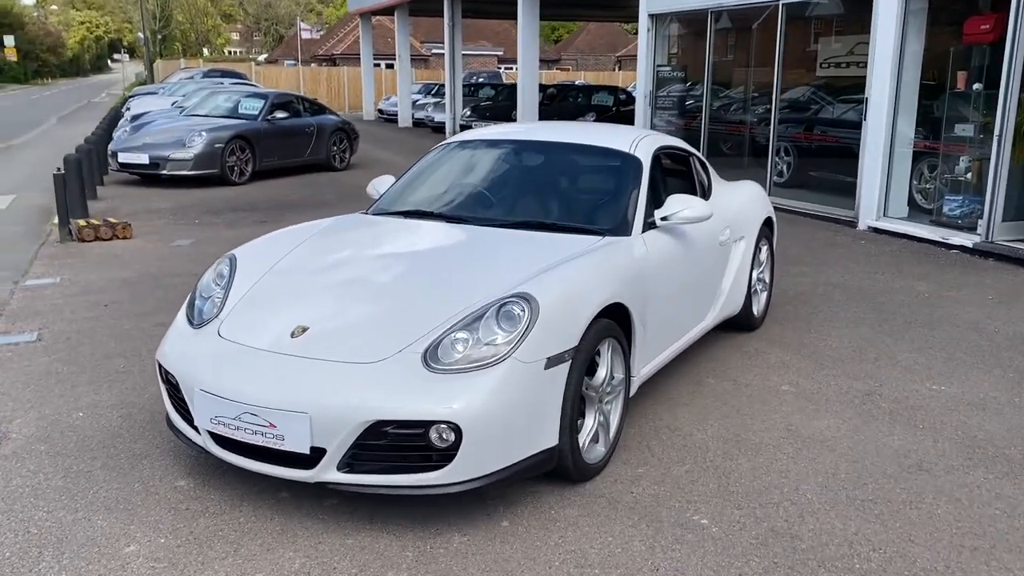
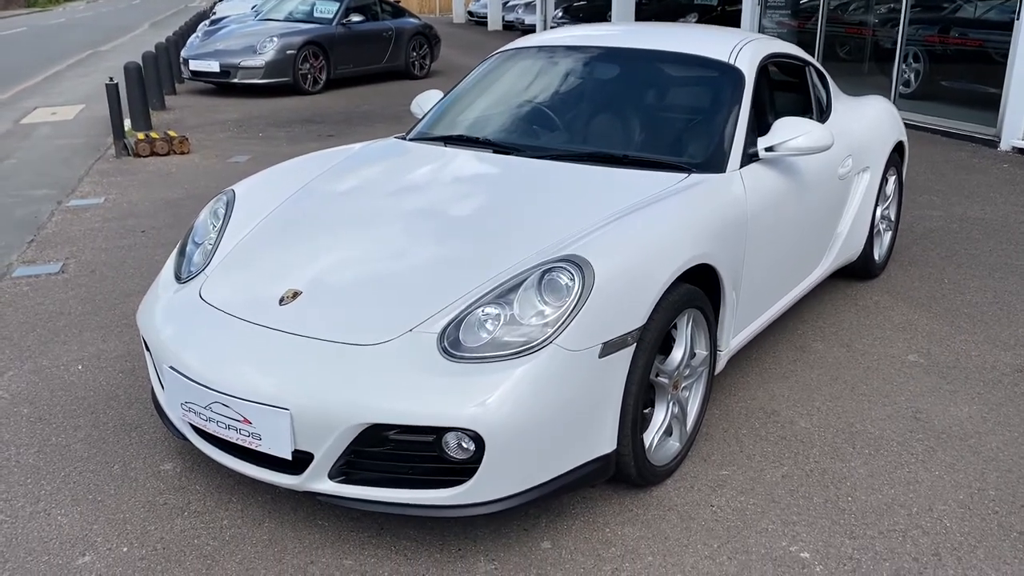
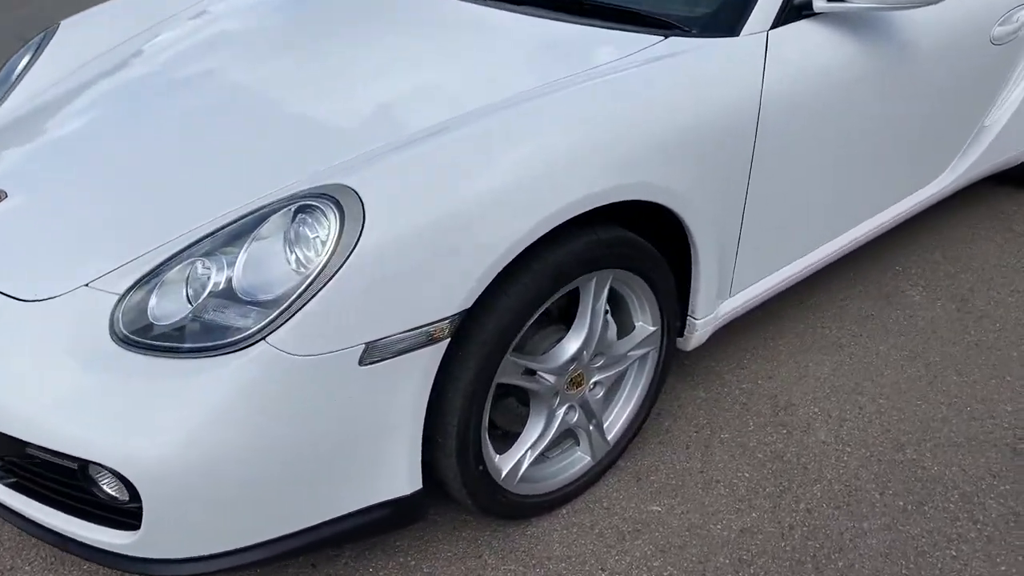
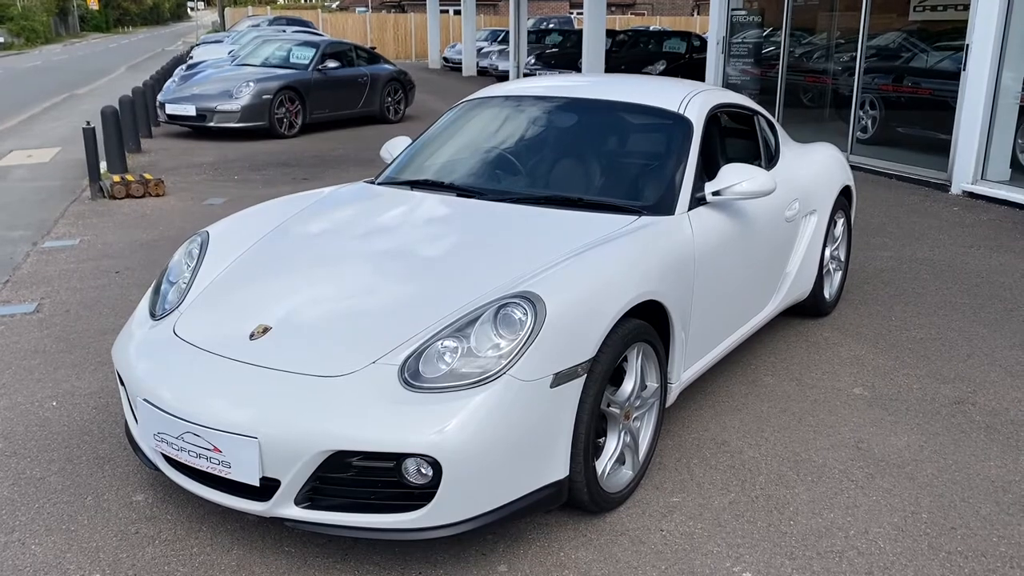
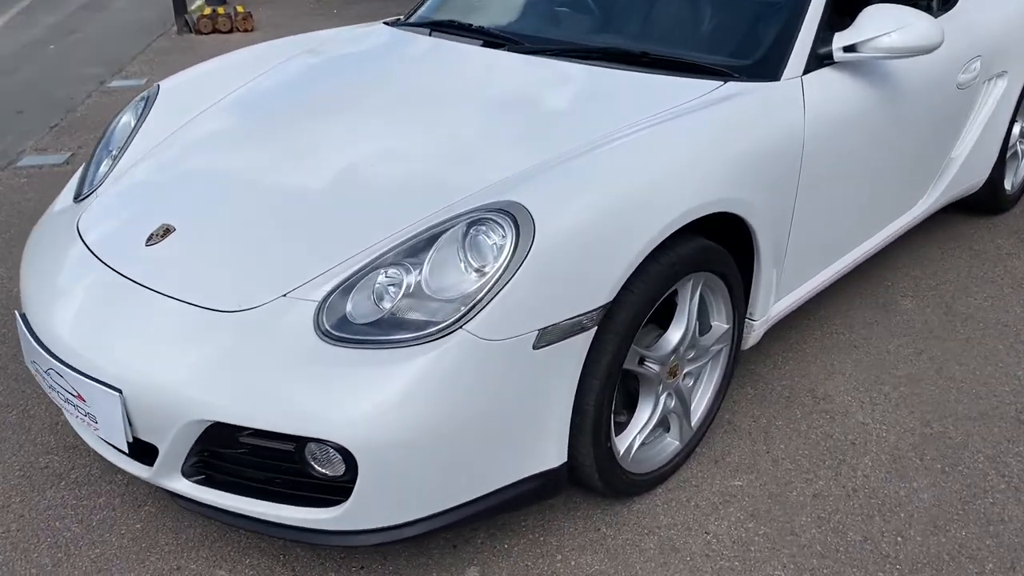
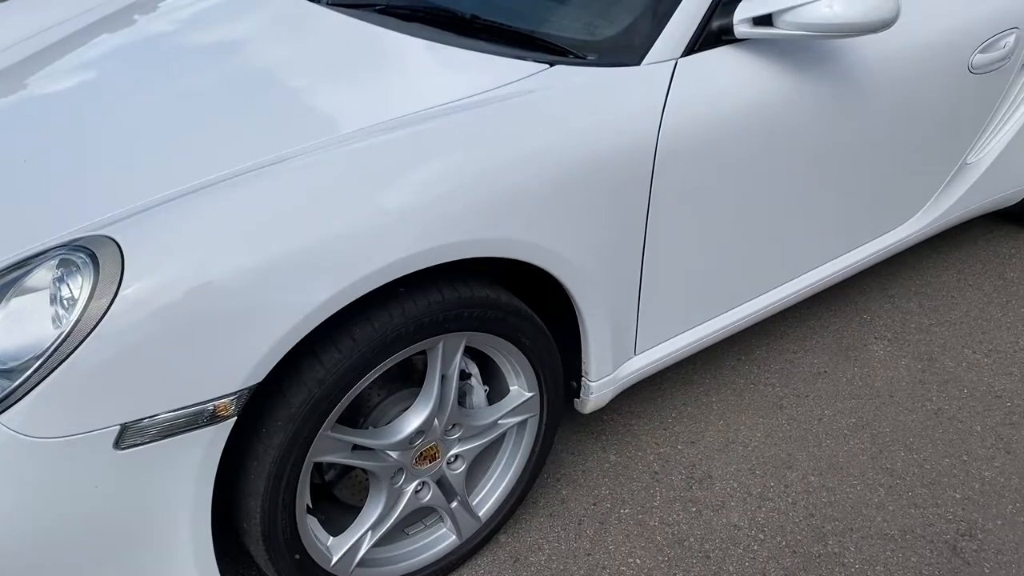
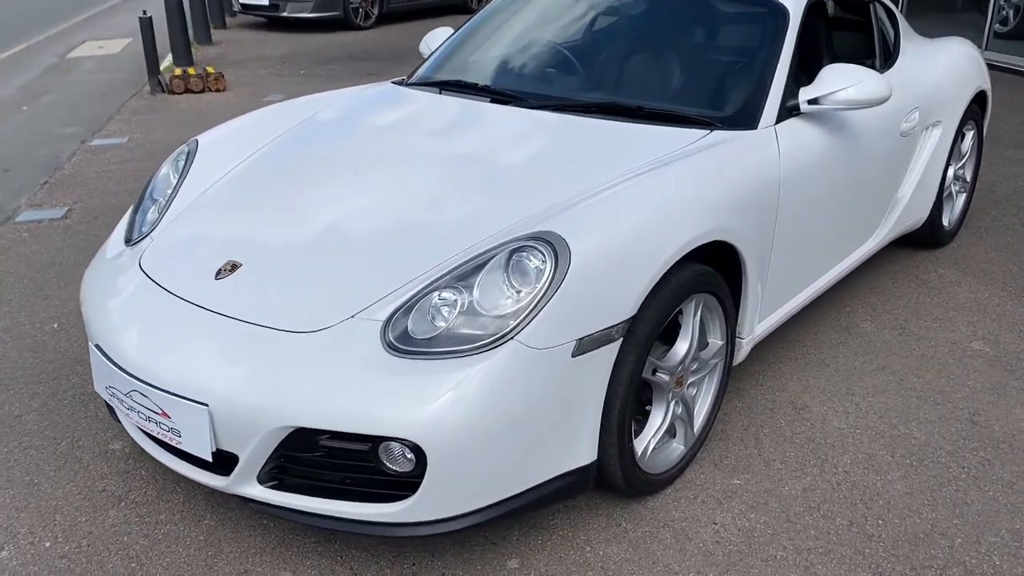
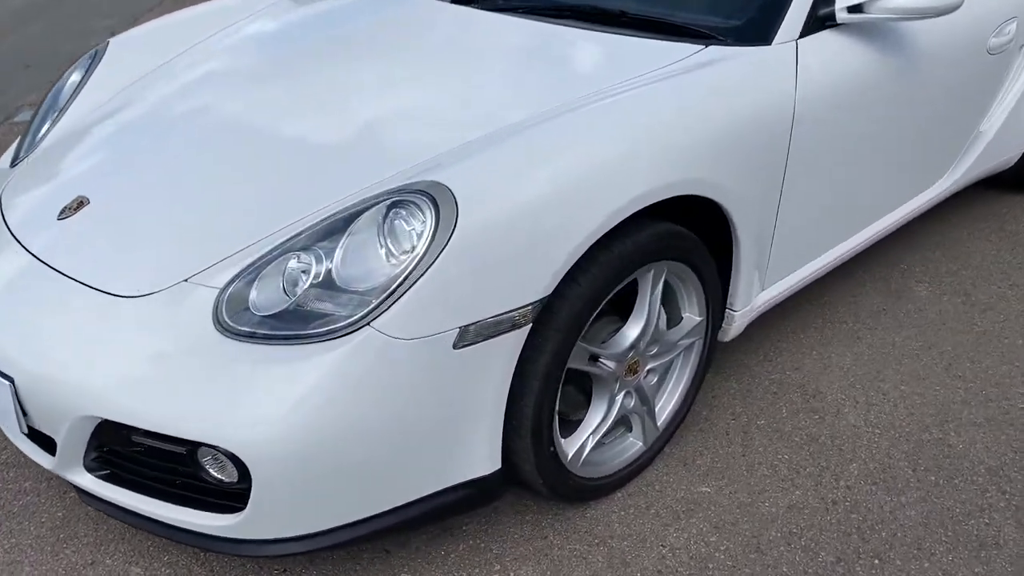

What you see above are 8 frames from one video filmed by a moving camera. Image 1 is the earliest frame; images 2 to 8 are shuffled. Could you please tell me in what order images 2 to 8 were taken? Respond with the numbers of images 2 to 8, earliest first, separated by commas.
4, 2, 7, 5, 8, 3, 6
